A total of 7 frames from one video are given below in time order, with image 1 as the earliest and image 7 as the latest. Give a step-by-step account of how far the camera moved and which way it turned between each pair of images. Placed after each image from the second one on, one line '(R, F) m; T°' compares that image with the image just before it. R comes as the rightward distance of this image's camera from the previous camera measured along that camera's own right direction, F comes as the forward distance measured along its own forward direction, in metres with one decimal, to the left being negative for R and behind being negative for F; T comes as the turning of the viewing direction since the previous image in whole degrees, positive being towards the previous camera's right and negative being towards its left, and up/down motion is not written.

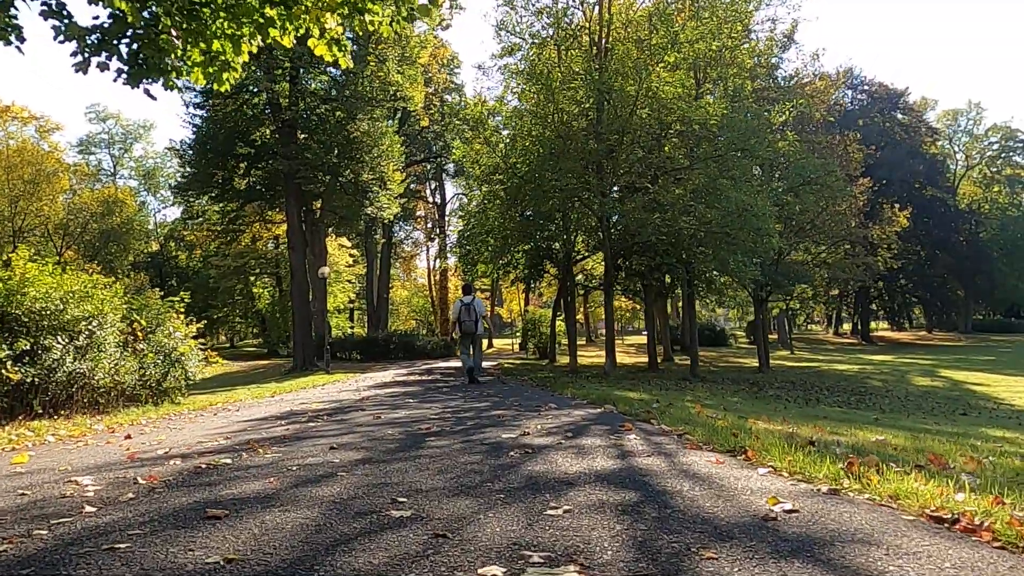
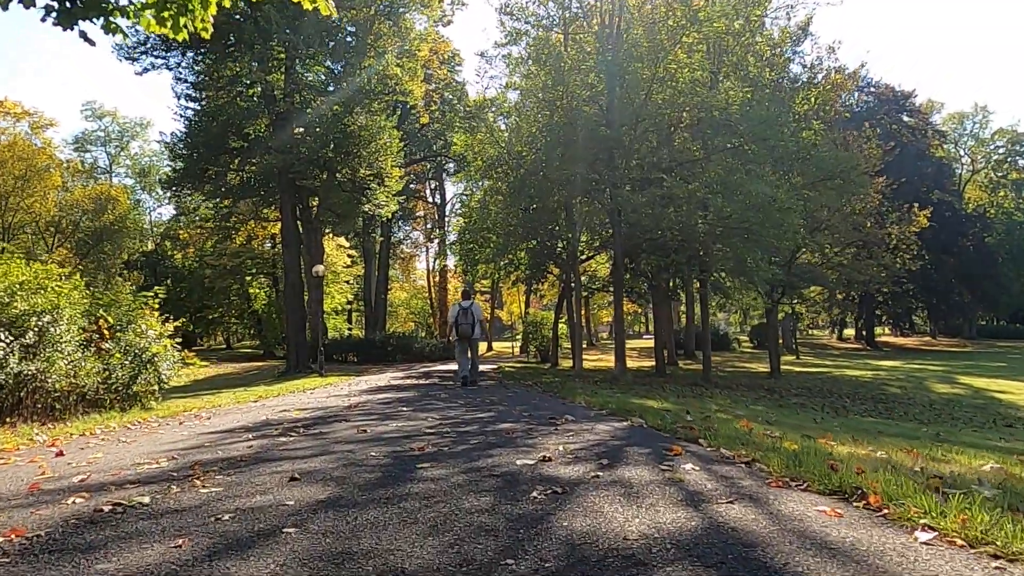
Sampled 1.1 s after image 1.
(-0.1, +1.1) m; 0°
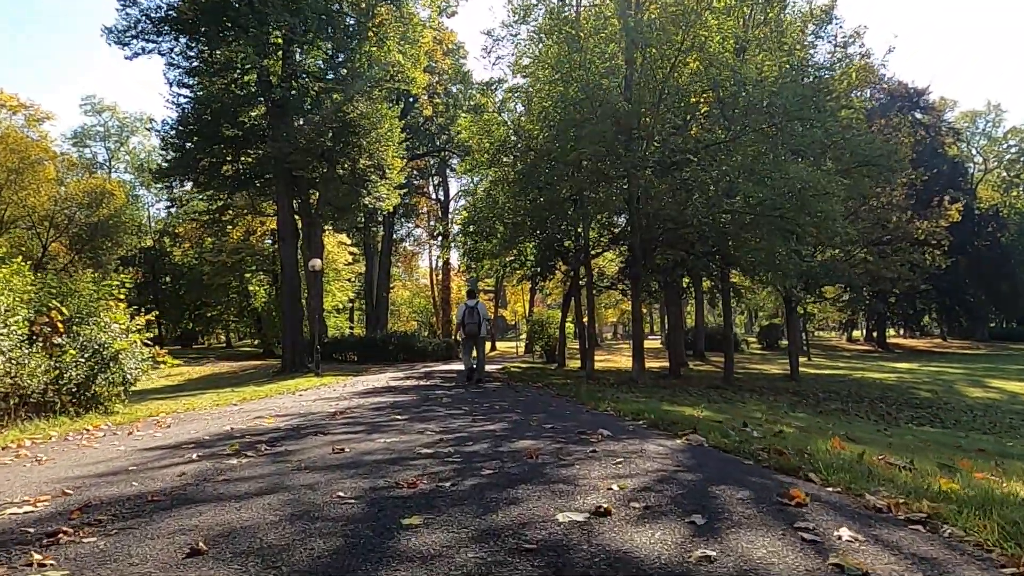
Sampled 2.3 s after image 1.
(-0.1, +1.4) m; 0°
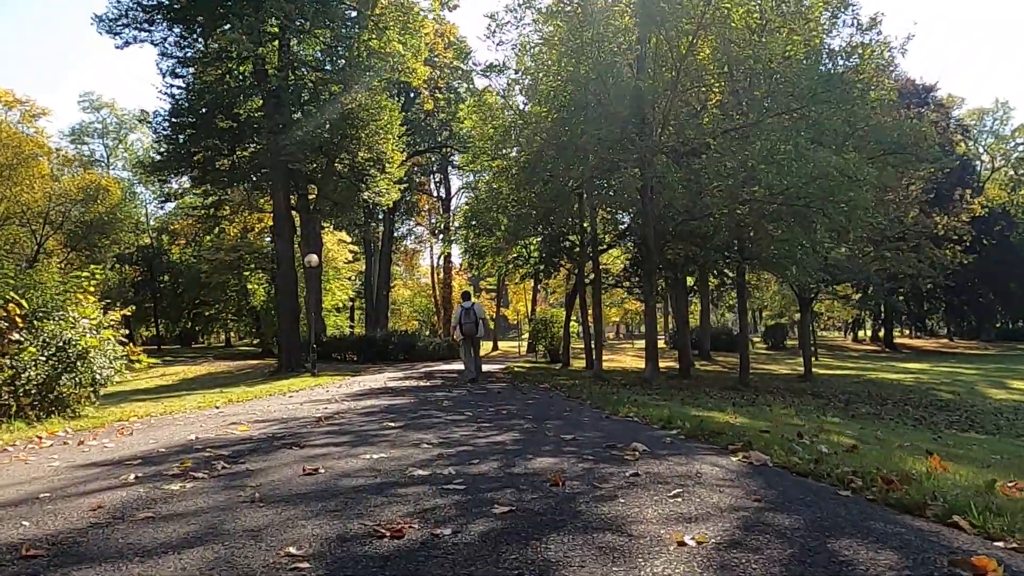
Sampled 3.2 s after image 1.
(-0.1, +0.9) m; 0°
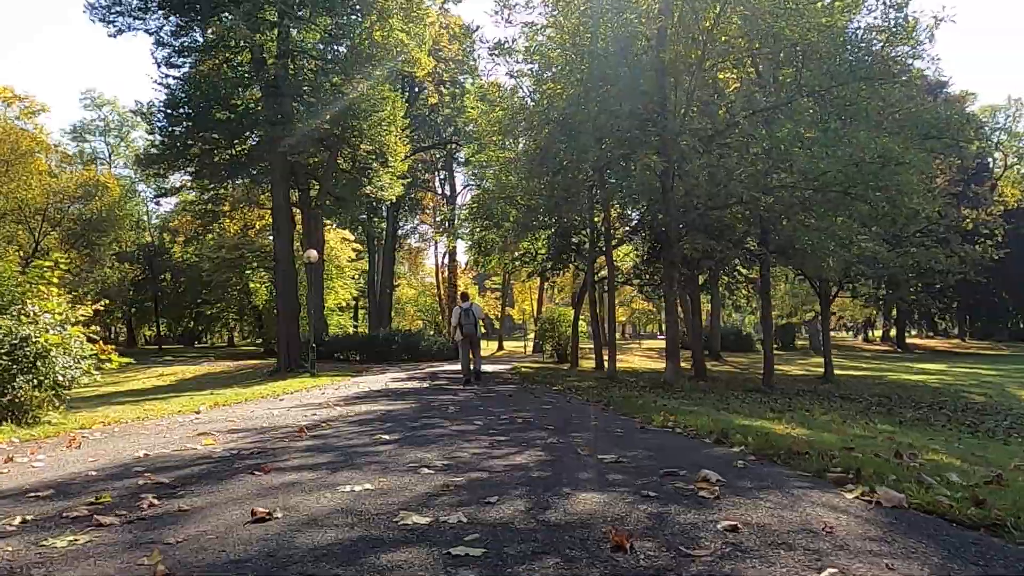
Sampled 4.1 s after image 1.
(-0.1, +1.1) m; 0°
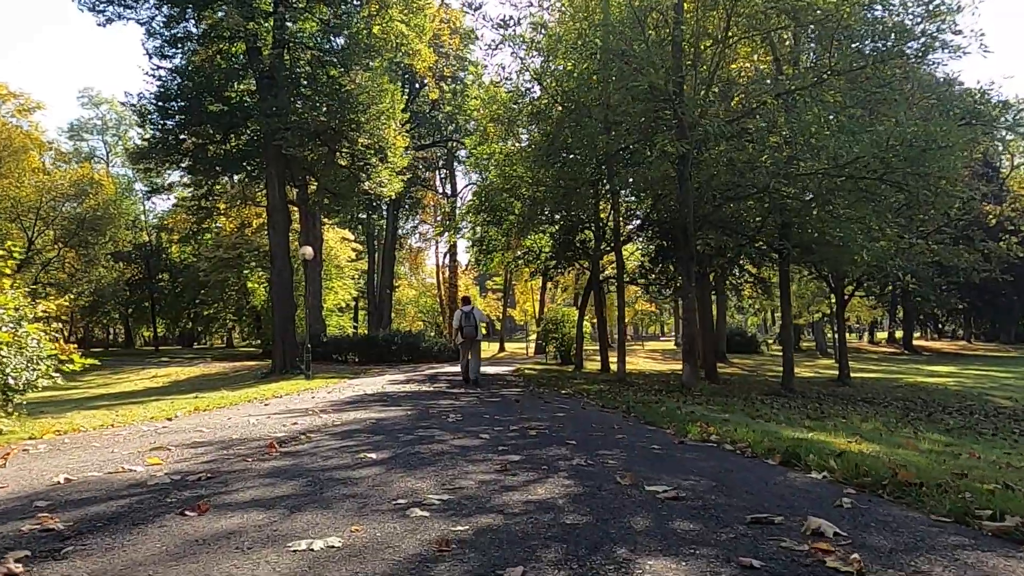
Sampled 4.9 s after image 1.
(-0.1, +0.9) m; 0°
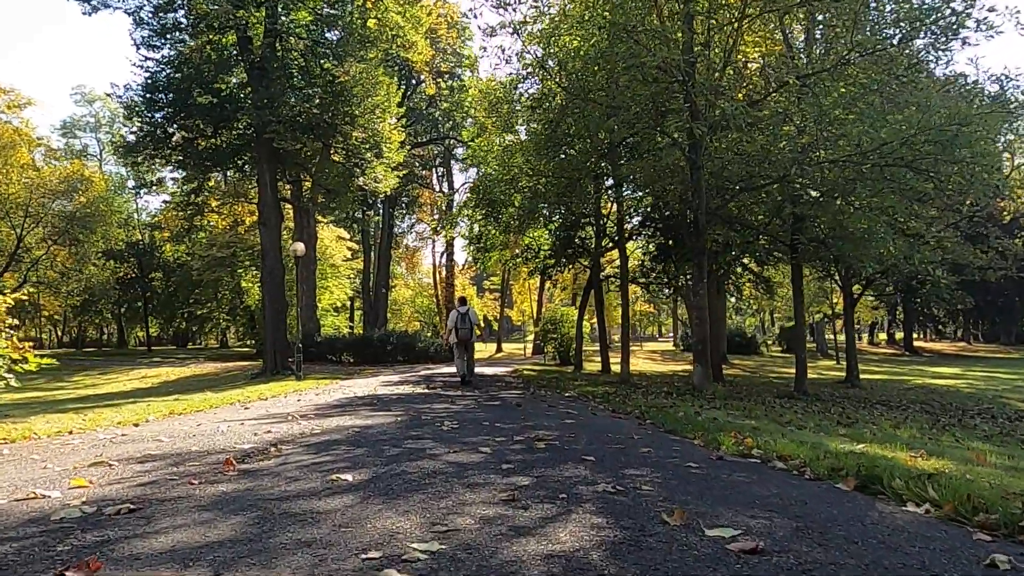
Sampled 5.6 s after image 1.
(-0.1, +0.8) m; 0°
